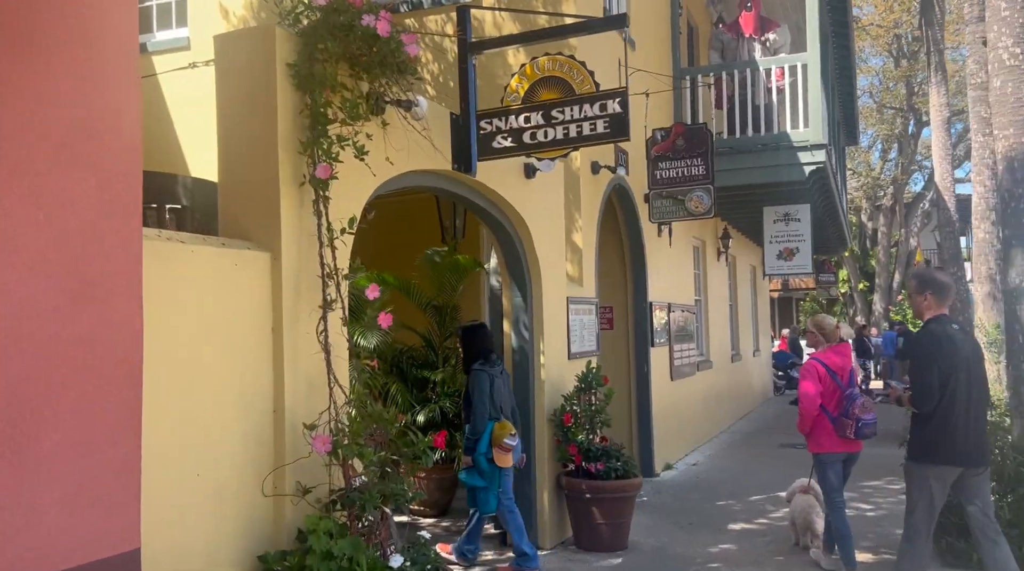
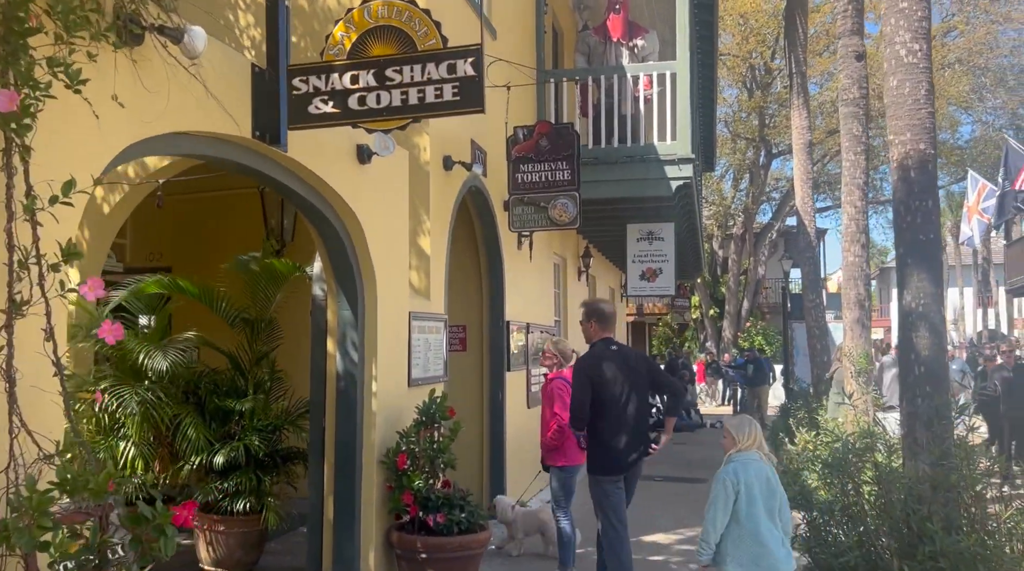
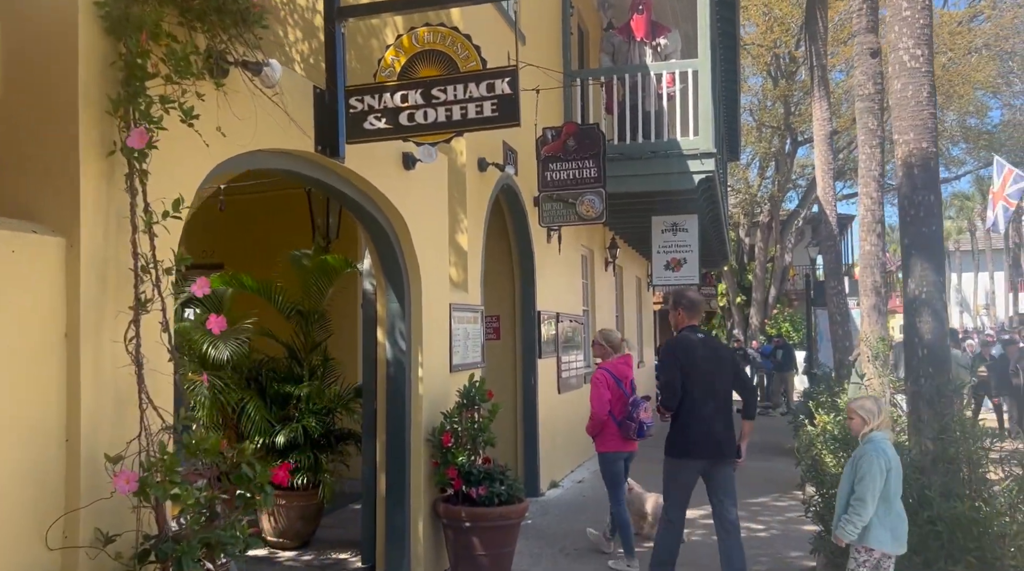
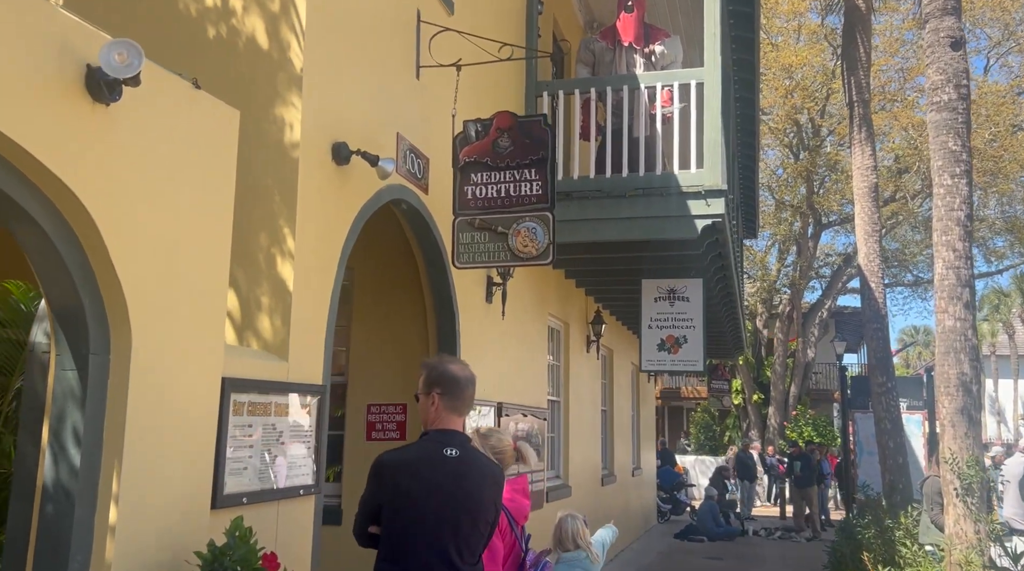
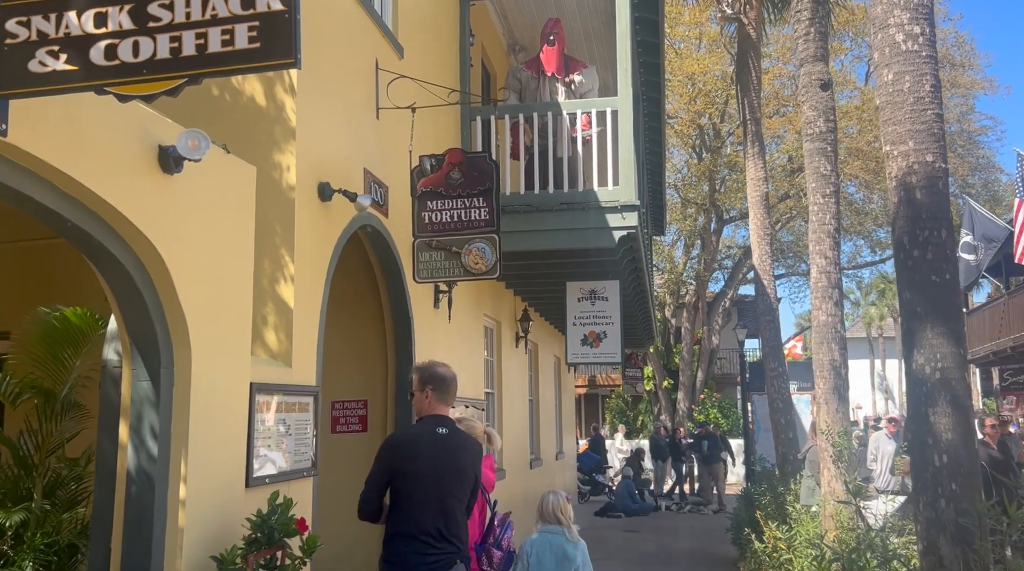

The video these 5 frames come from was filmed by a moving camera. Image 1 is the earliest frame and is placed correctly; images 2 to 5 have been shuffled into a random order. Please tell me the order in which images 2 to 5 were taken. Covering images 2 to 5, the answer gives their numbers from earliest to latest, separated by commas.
3, 2, 5, 4
